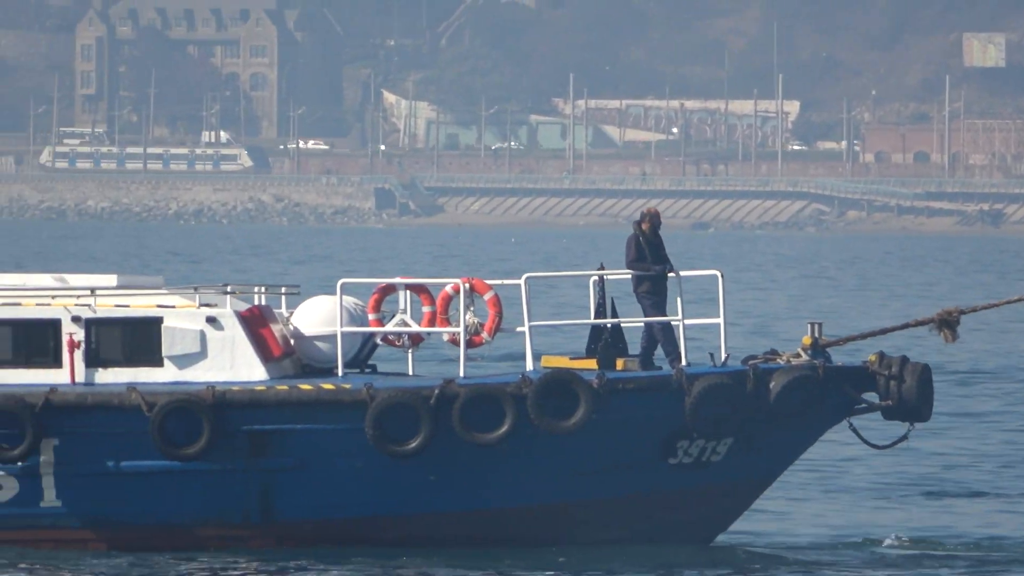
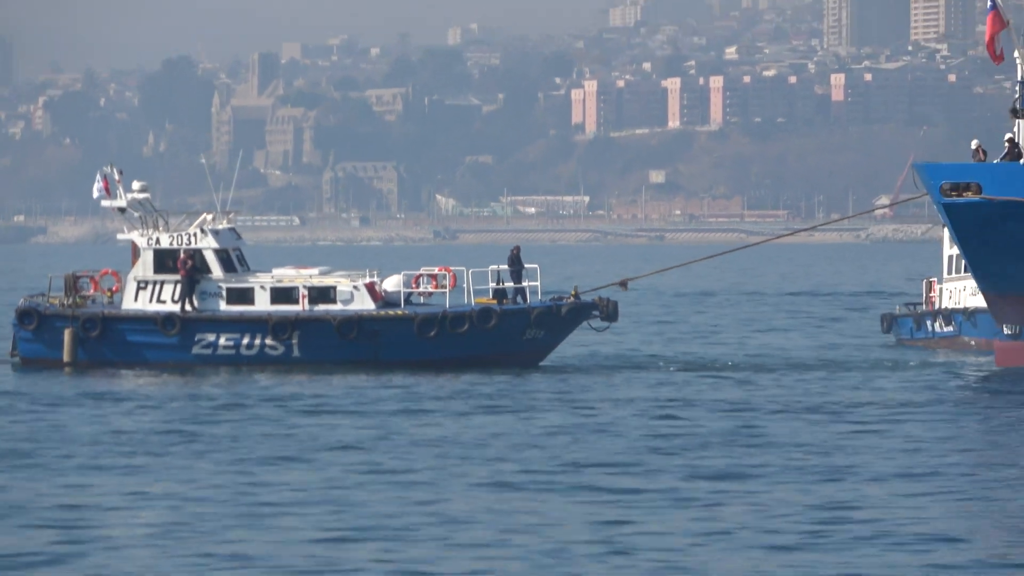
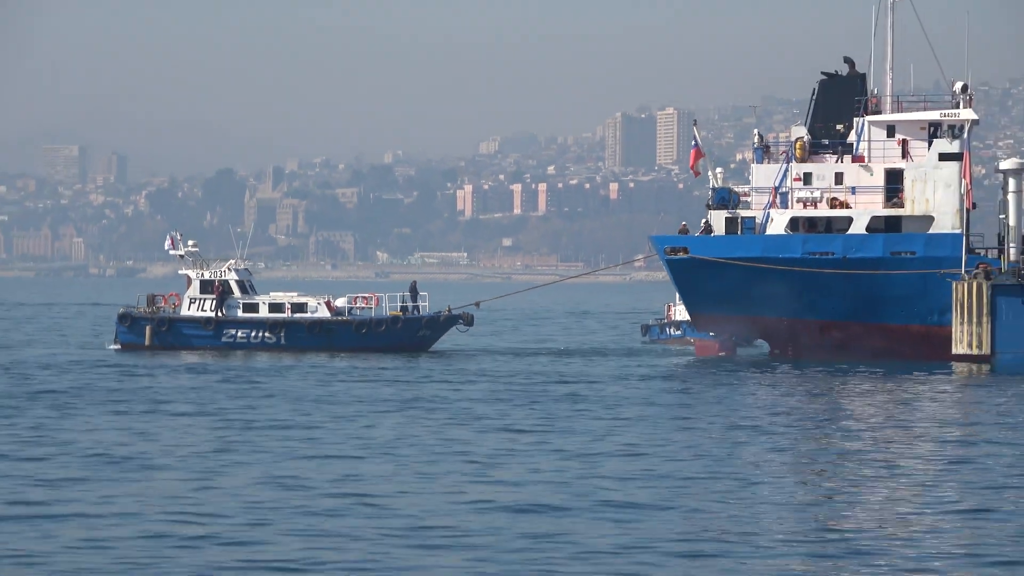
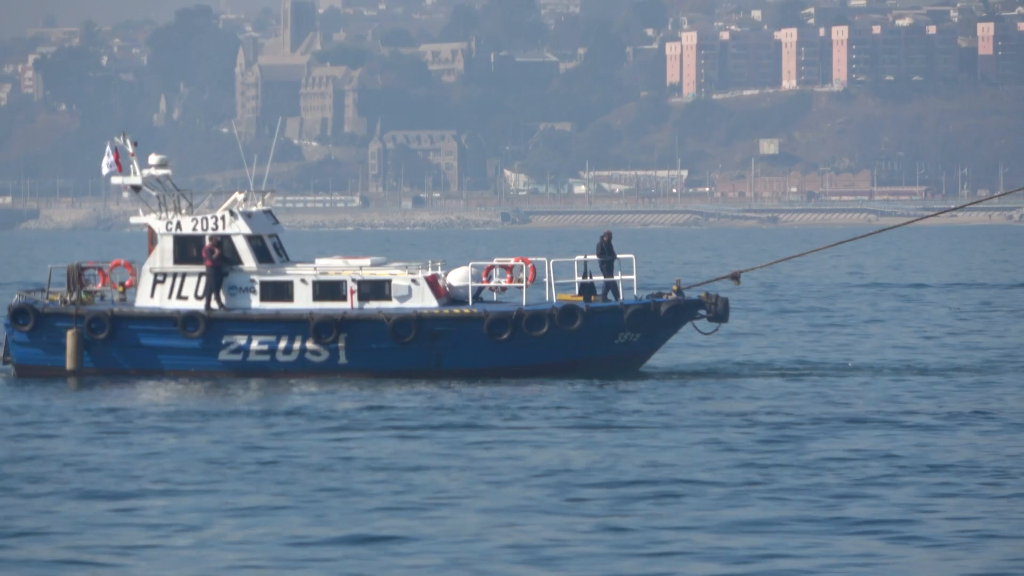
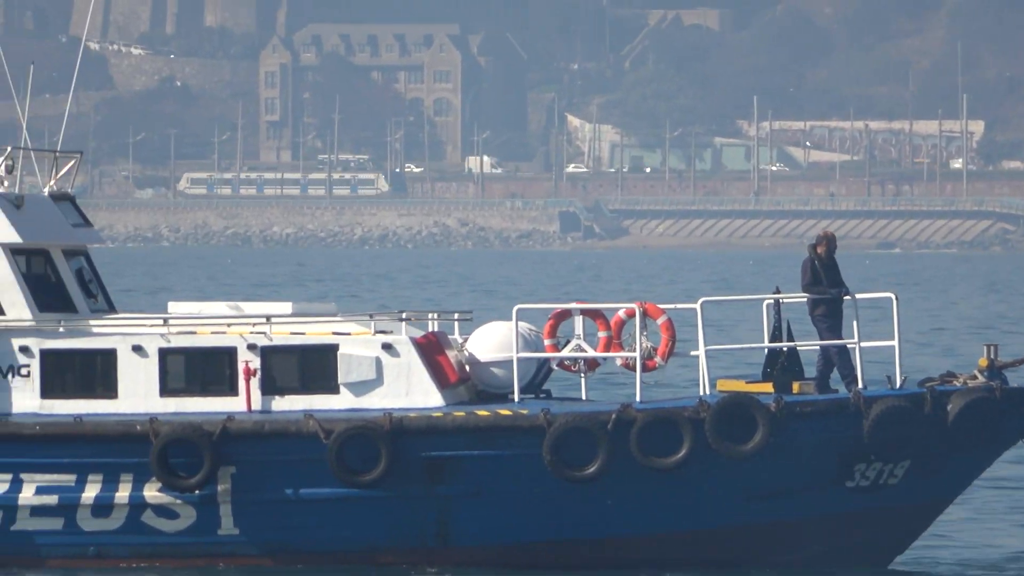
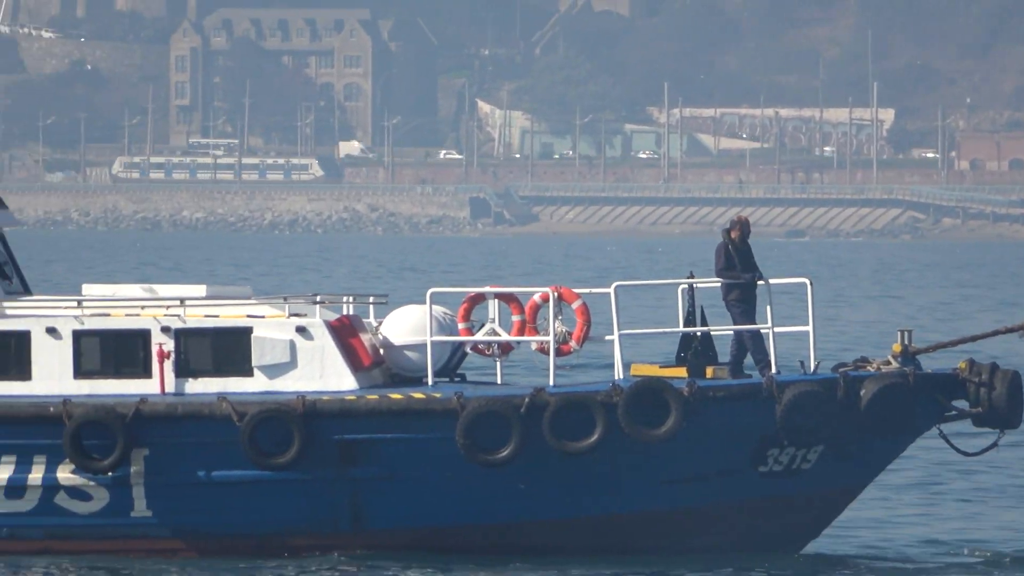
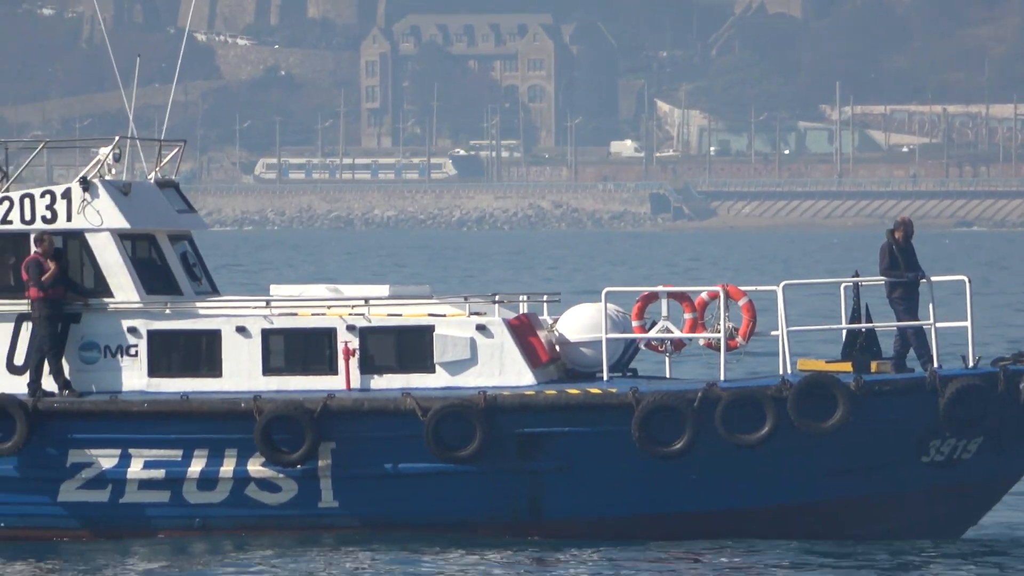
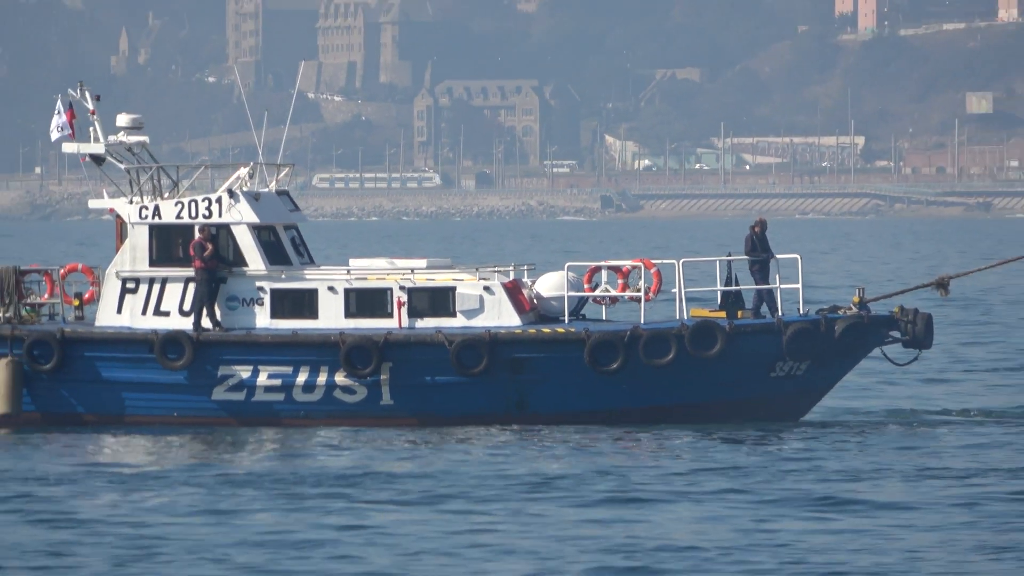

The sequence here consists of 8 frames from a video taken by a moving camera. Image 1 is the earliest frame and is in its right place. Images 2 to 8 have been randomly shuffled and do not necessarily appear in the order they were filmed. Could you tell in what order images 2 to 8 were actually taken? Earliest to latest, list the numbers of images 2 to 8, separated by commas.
6, 5, 7, 8, 4, 2, 3
